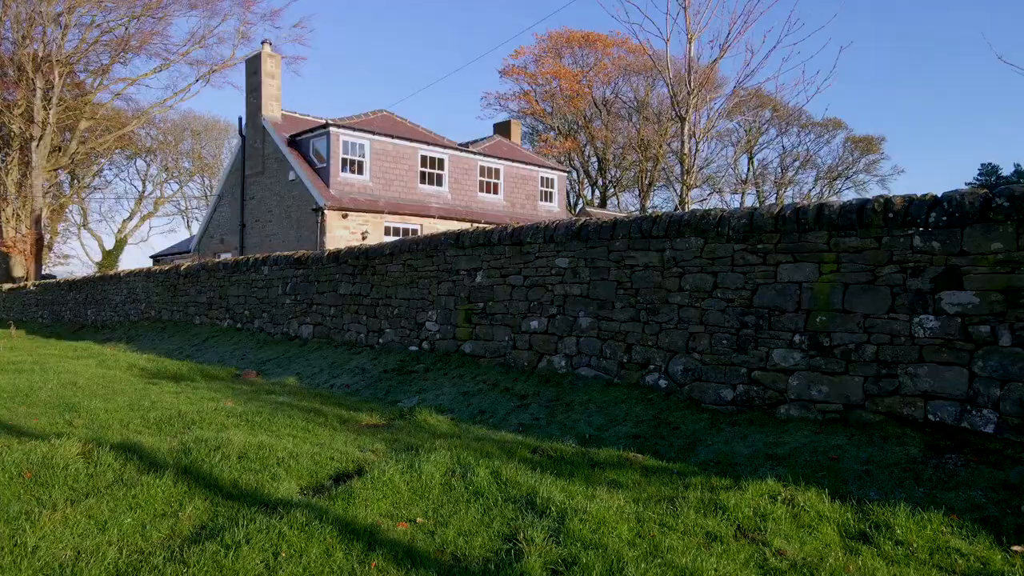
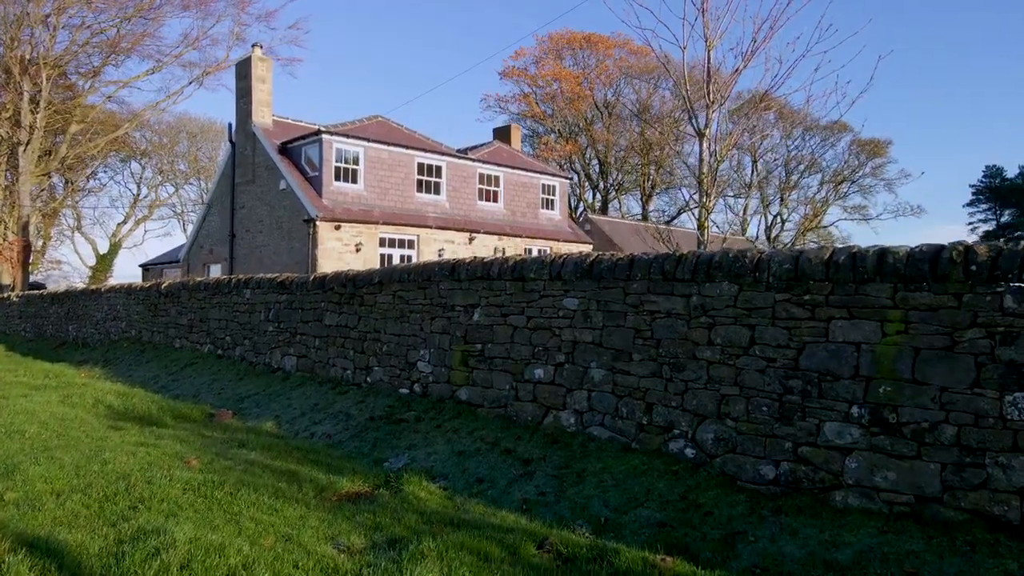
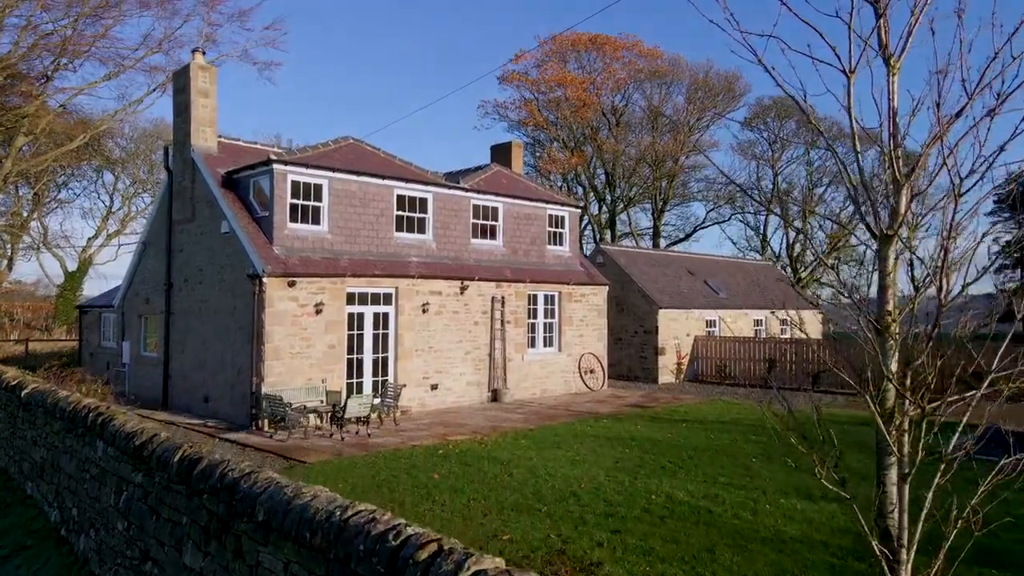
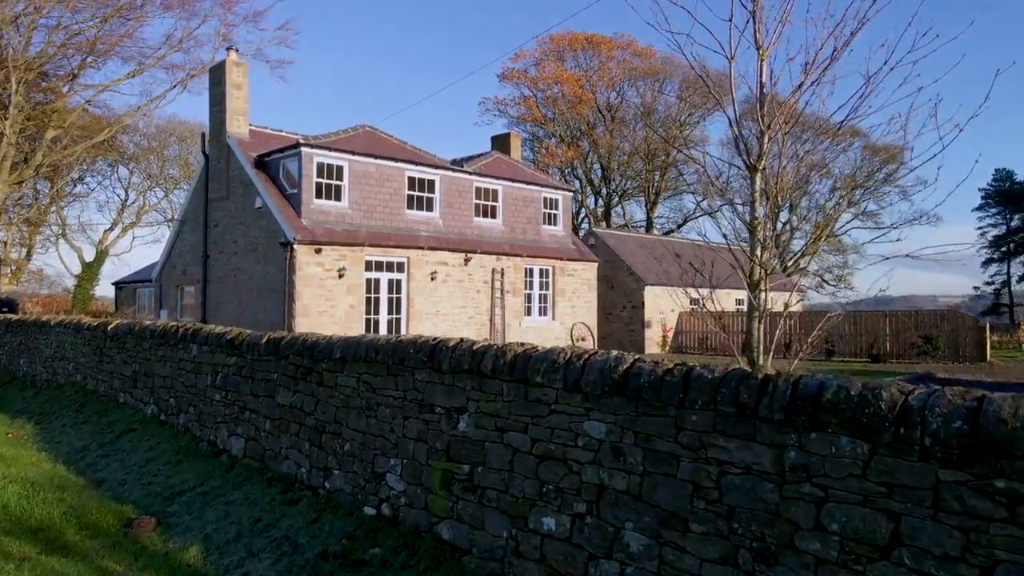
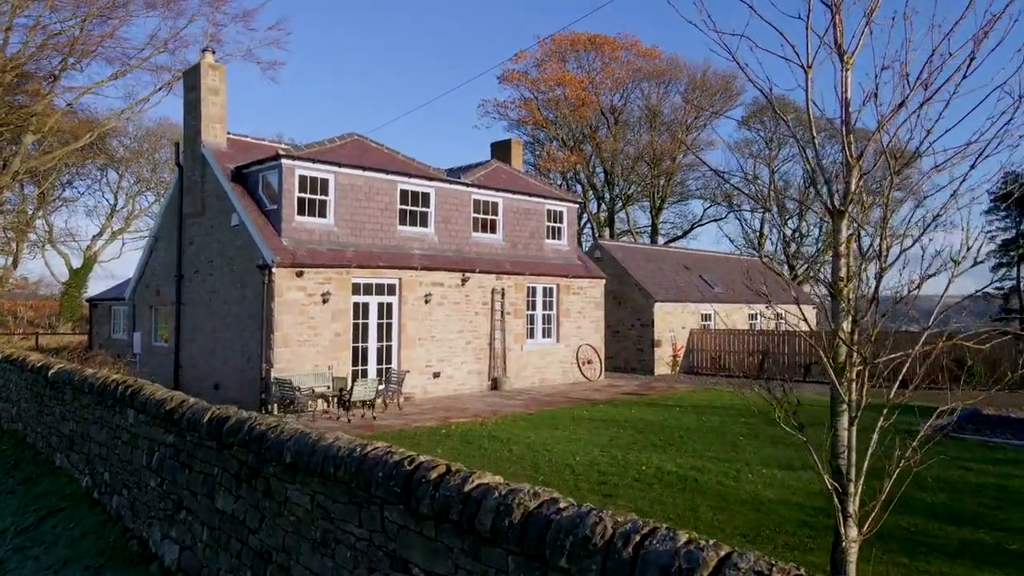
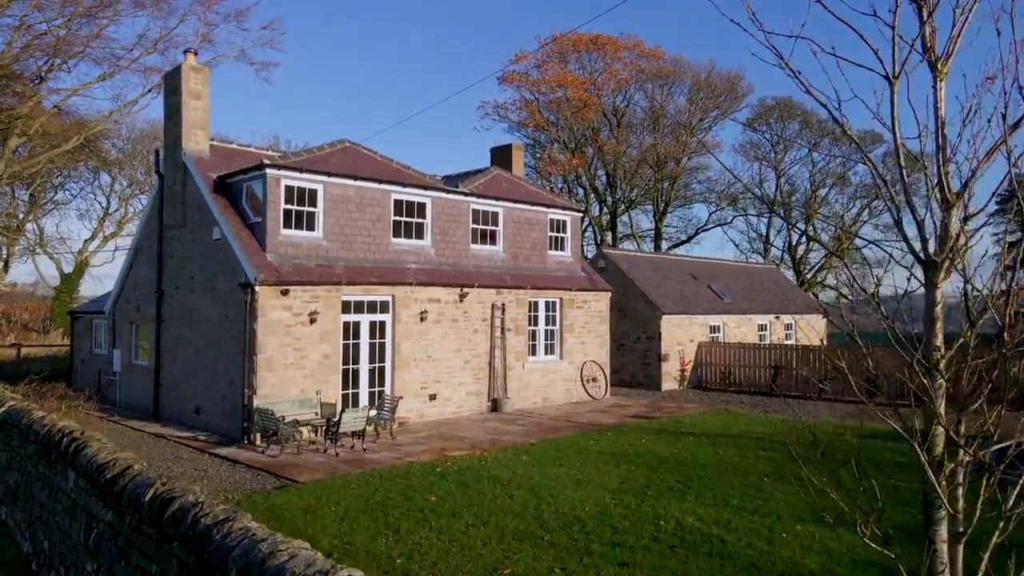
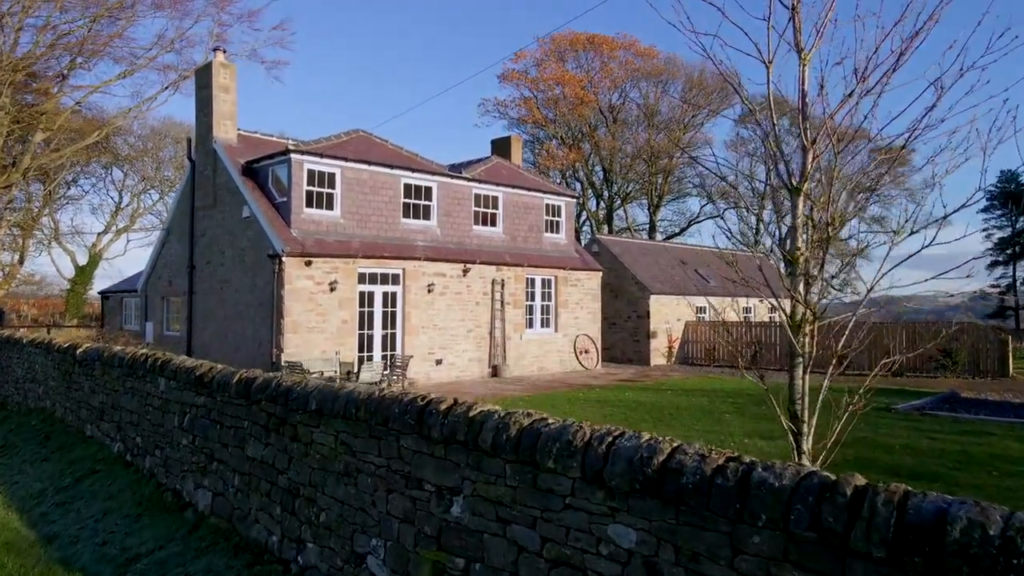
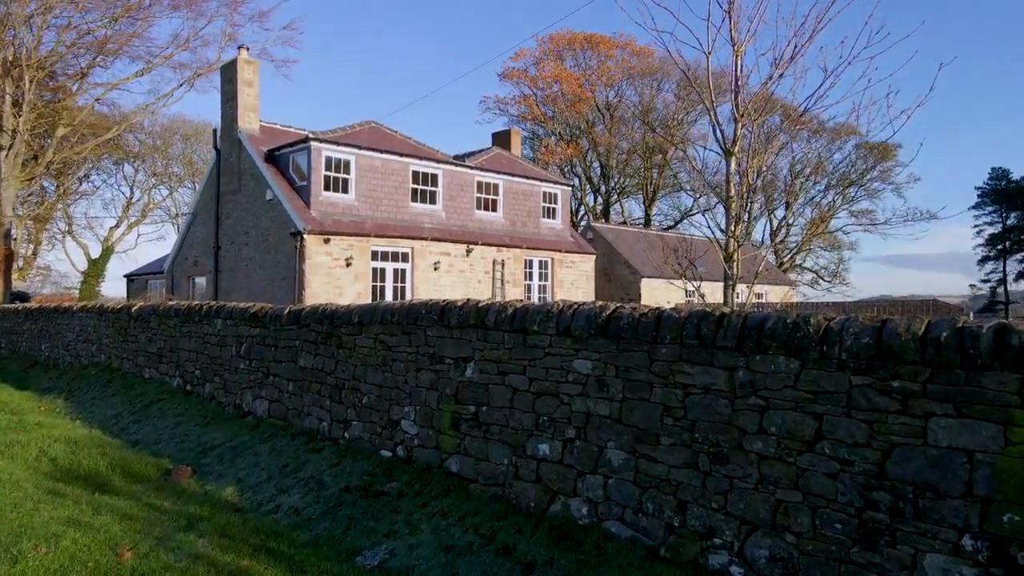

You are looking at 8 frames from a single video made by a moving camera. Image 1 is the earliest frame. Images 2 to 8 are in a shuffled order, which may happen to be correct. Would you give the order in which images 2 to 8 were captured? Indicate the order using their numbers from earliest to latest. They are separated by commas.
2, 8, 4, 7, 5, 3, 6
